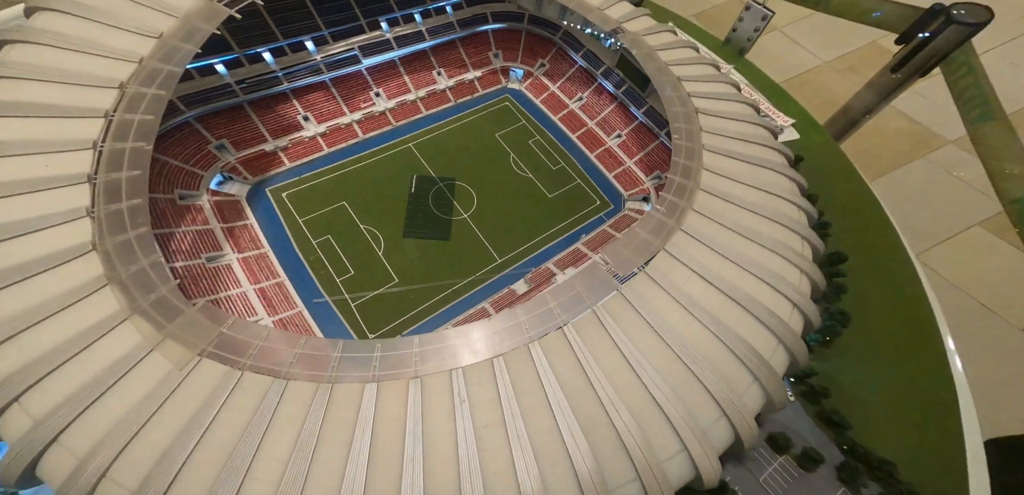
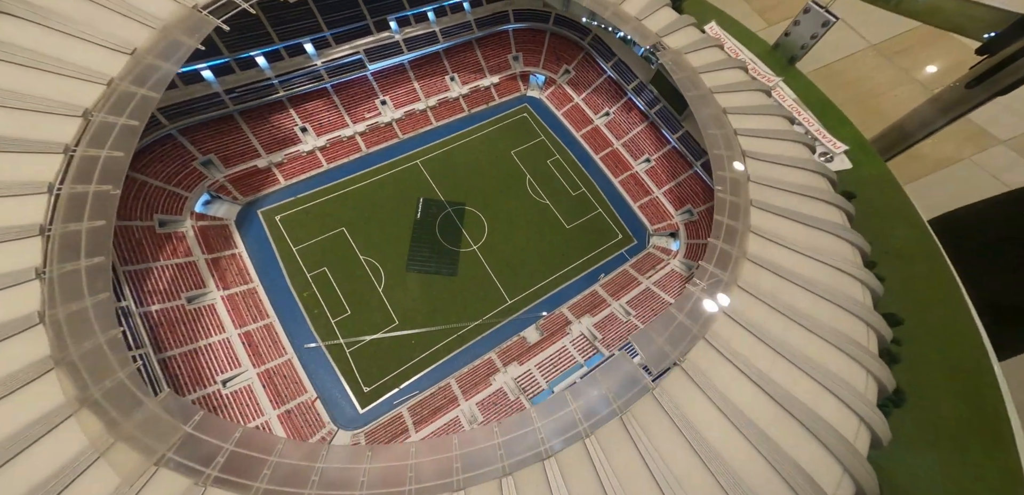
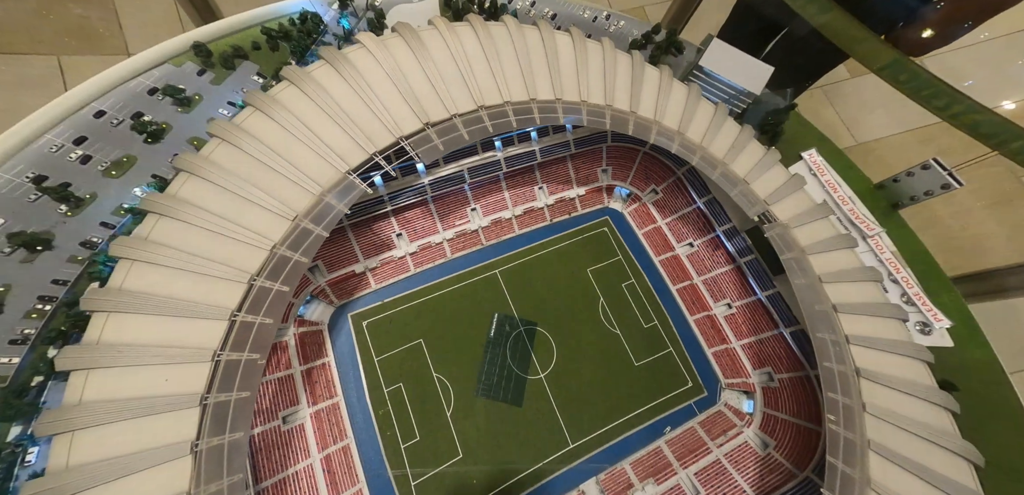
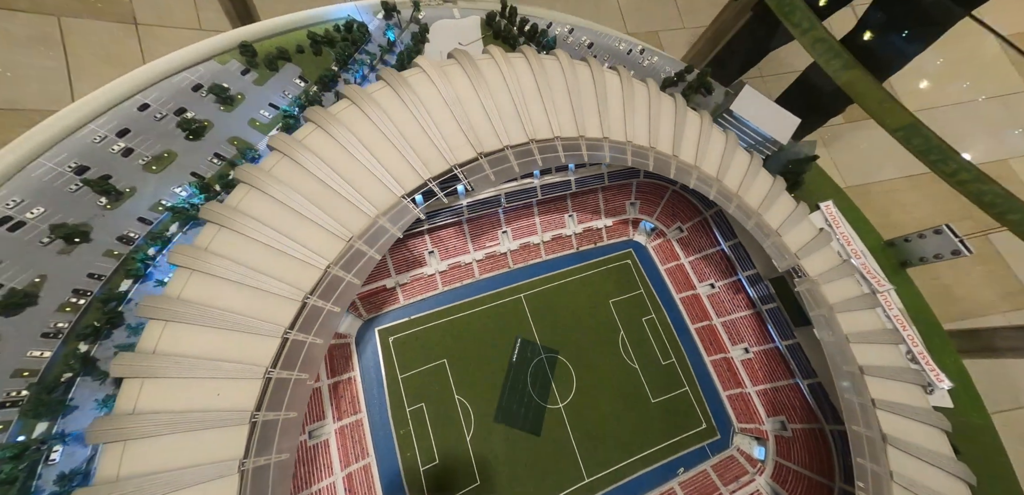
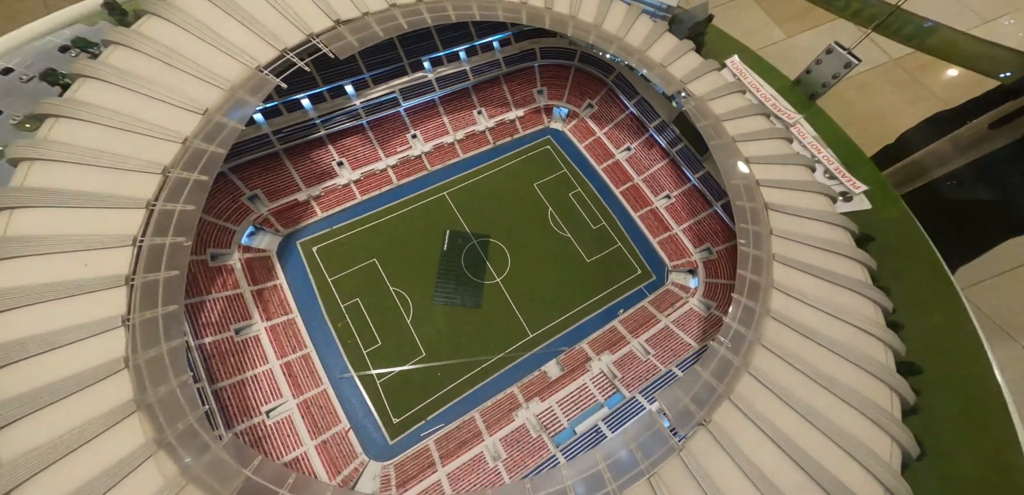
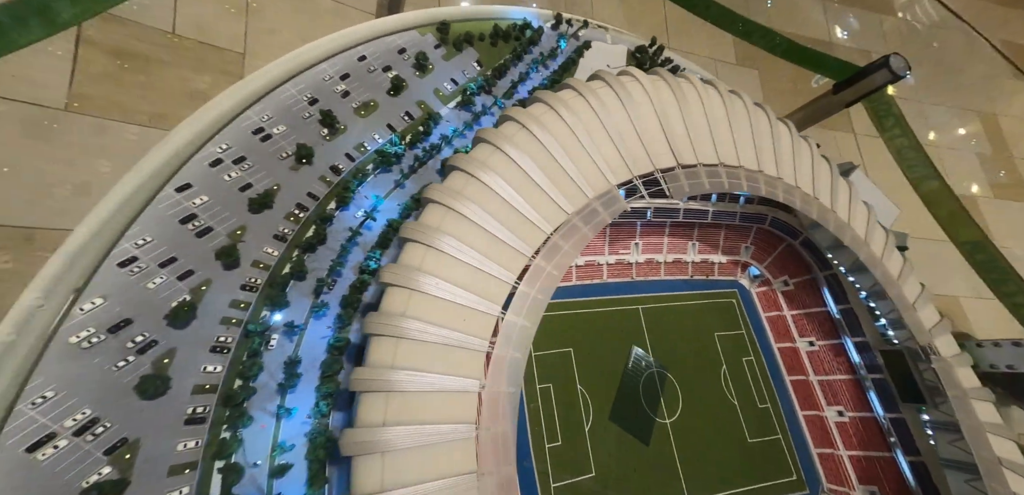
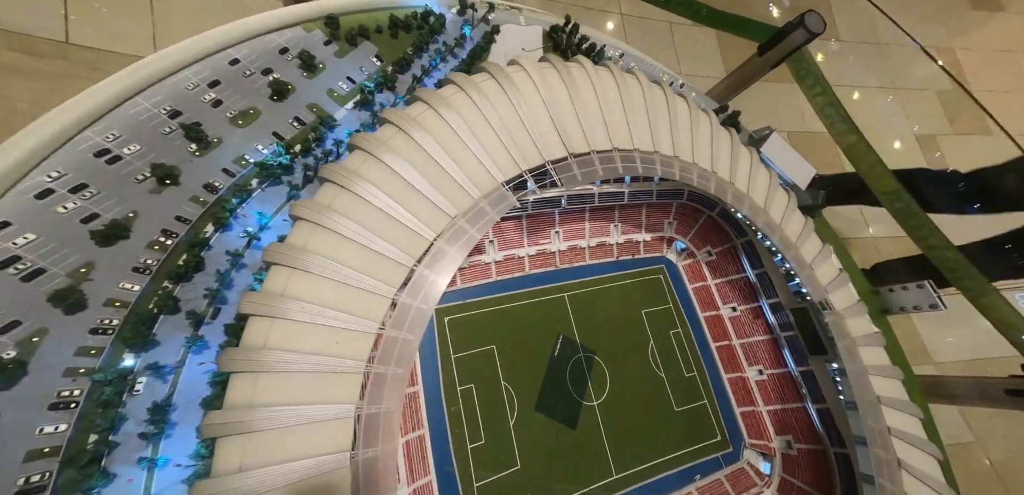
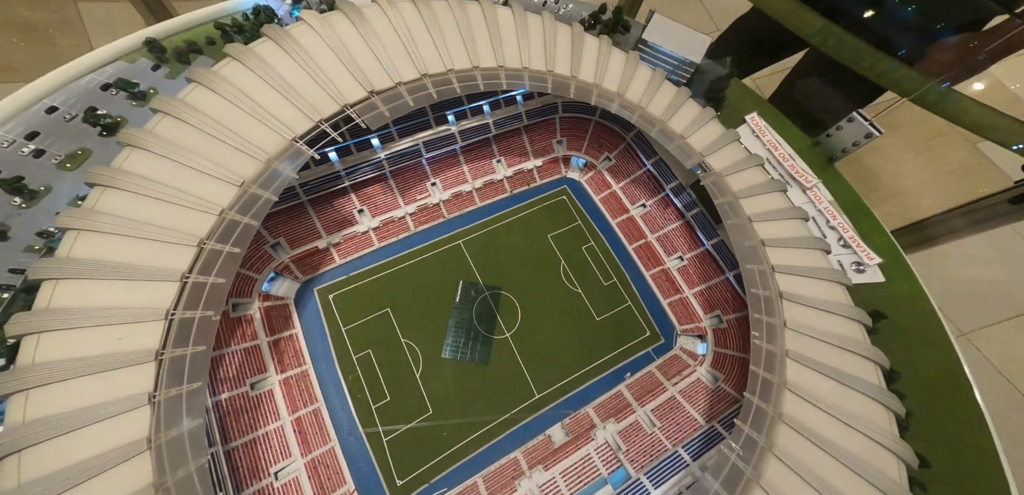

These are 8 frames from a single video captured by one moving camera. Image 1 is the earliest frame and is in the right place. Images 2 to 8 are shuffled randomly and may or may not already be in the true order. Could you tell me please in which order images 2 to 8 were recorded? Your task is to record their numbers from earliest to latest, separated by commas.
2, 5, 8, 3, 4, 7, 6
